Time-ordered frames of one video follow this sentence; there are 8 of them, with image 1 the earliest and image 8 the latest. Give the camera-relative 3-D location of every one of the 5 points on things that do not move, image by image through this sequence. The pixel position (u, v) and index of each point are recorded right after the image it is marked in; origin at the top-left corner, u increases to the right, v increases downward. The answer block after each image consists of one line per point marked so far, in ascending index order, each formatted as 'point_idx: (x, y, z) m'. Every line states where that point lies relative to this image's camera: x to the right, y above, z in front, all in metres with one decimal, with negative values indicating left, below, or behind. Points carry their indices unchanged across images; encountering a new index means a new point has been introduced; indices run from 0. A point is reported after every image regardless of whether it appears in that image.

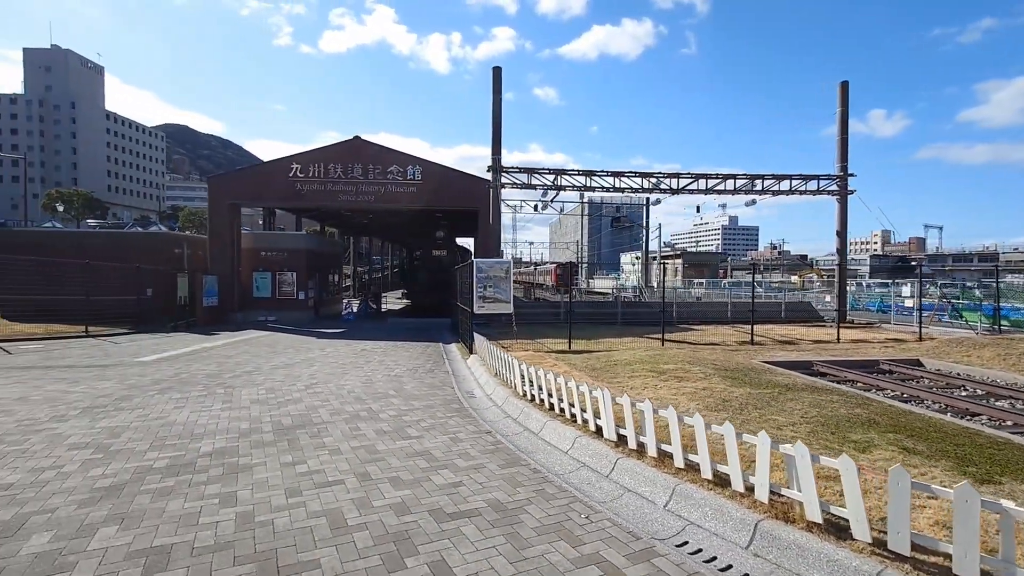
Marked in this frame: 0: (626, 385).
0: (+1.9, -1.6, +7.8) m
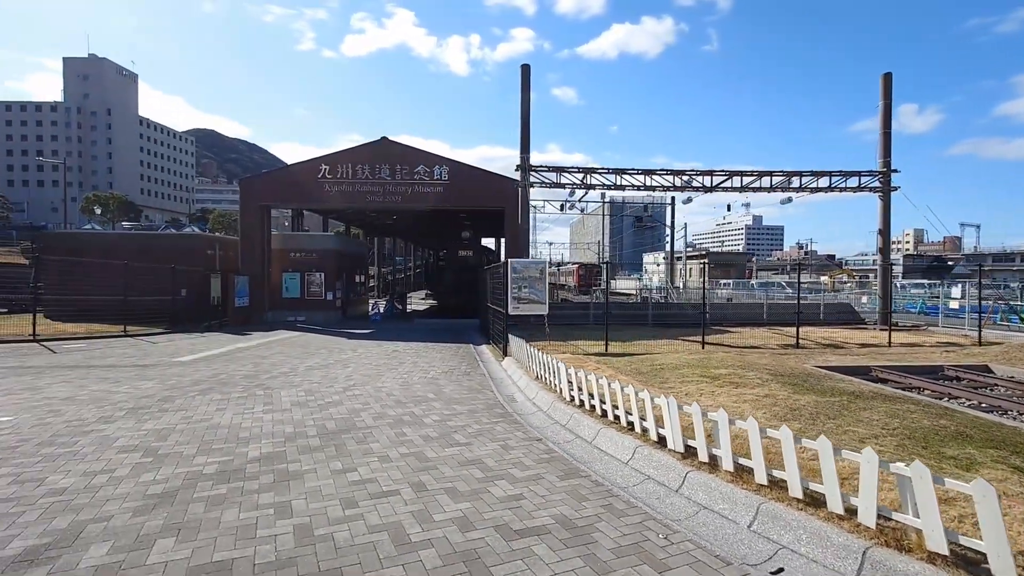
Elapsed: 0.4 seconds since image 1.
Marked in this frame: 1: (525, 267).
0: (+2.6, -1.6, +7.4) m
1: (+0.3, +0.6, +13.2) m
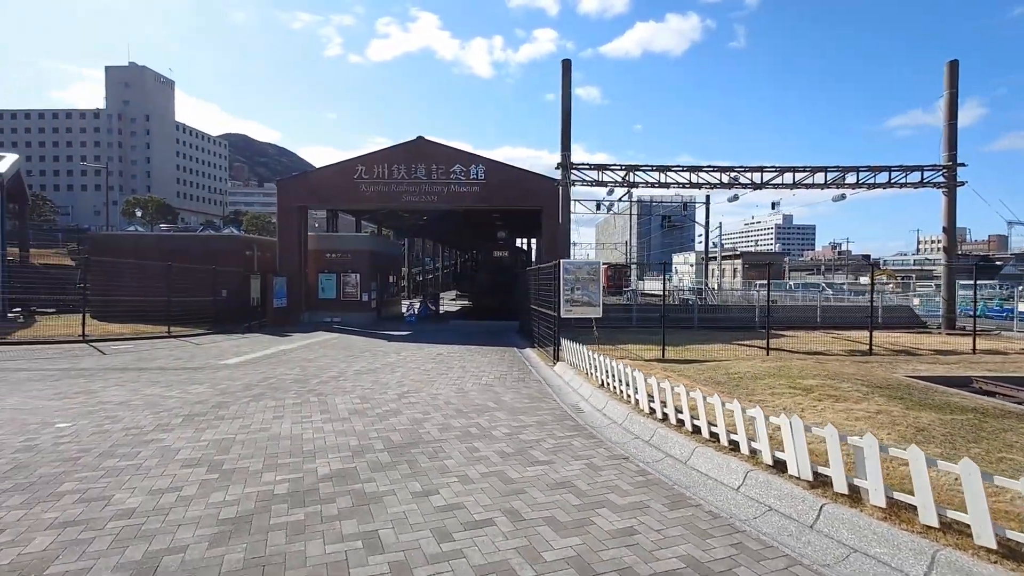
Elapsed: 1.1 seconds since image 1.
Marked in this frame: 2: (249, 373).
0: (+3.7, -1.6, +6.8) m
1: (+1.7, +0.5, +12.6) m
2: (-6.1, -2.0, +11.4) m
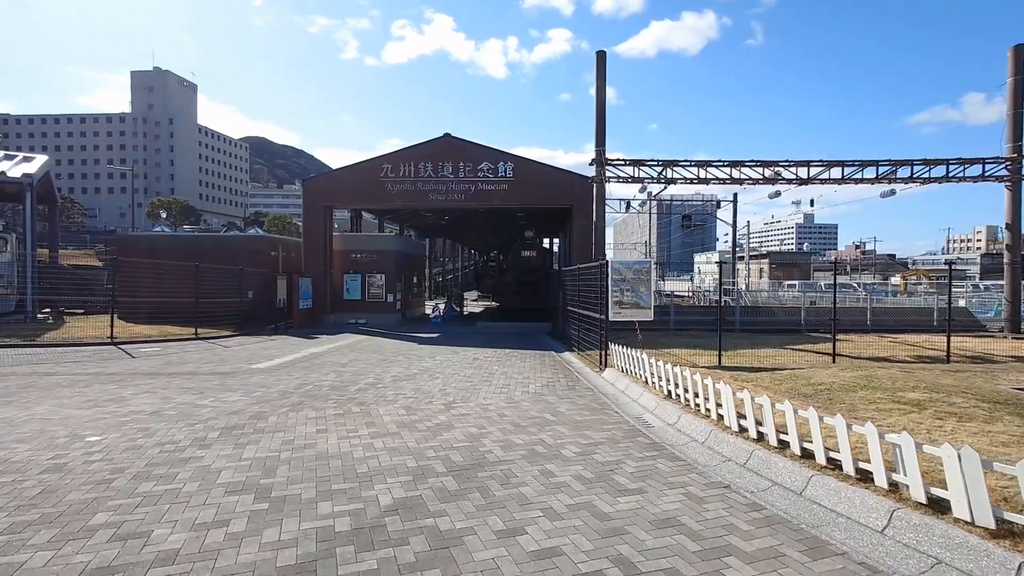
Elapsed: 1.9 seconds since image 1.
0: (+4.6, -1.6, +5.9) m
1: (+2.8, +0.5, +11.8) m
2: (-5.1, -2.0, +10.8) m
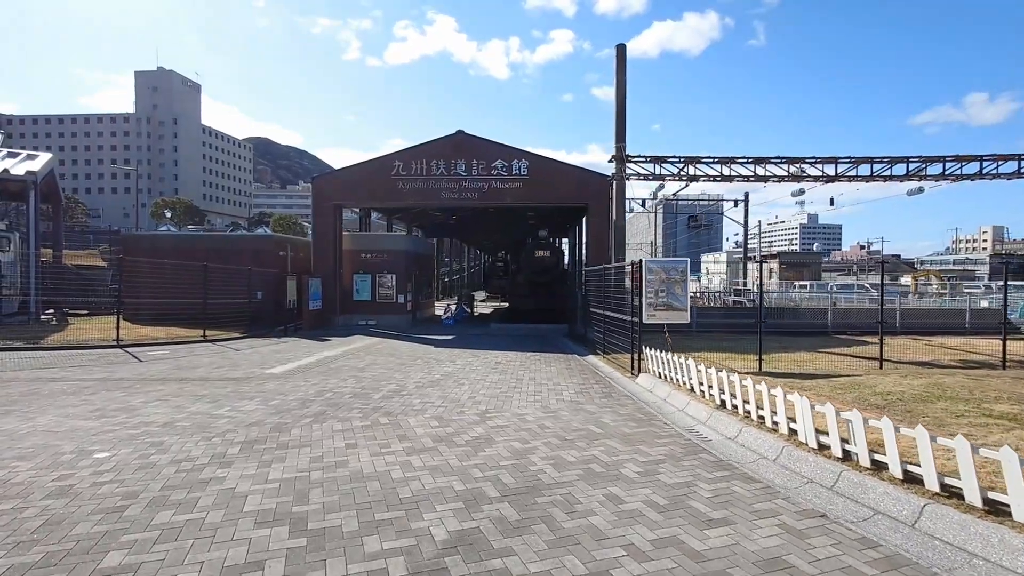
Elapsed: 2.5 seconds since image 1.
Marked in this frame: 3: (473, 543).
0: (+5.2, -1.7, +5.2) m
1: (+3.4, +0.5, +11.2) m
2: (-4.4, -2.0, +10.2) m
3: (-0.3, -2.1, +3.9) m
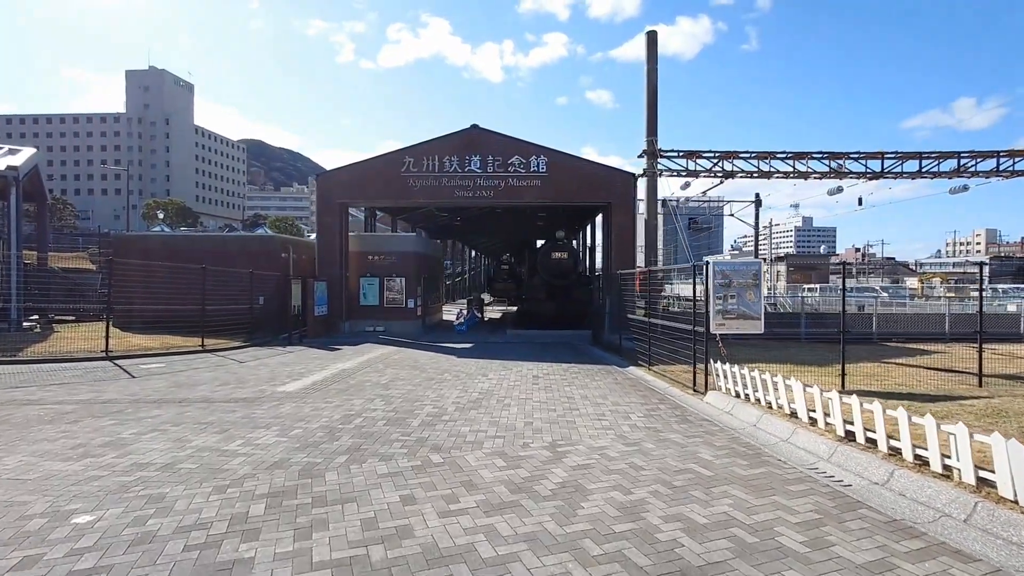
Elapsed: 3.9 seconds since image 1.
0: (+6.3, -1.7, +3.9) m
1: (+4.4, +0.3, +9.8) m
2: (-3.4, -2.1, +8.7) m
3: (+0.7, -2.1, +2.6) m
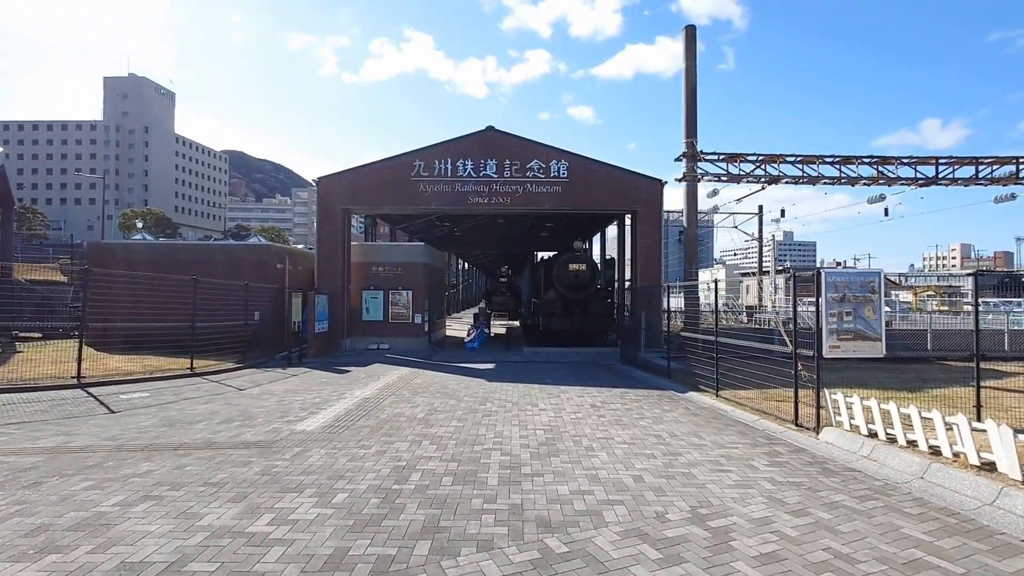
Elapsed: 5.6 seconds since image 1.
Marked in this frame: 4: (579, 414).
0: (+7.7, -1.8, +2.4) m
1: (+5.6, +0.1, +8.3) m
2: (-2.1, -2.4, +6.9) m
3: (+2.2, -2.2, +0.8) m
4: (+1.3, -2.4, +9.6) m
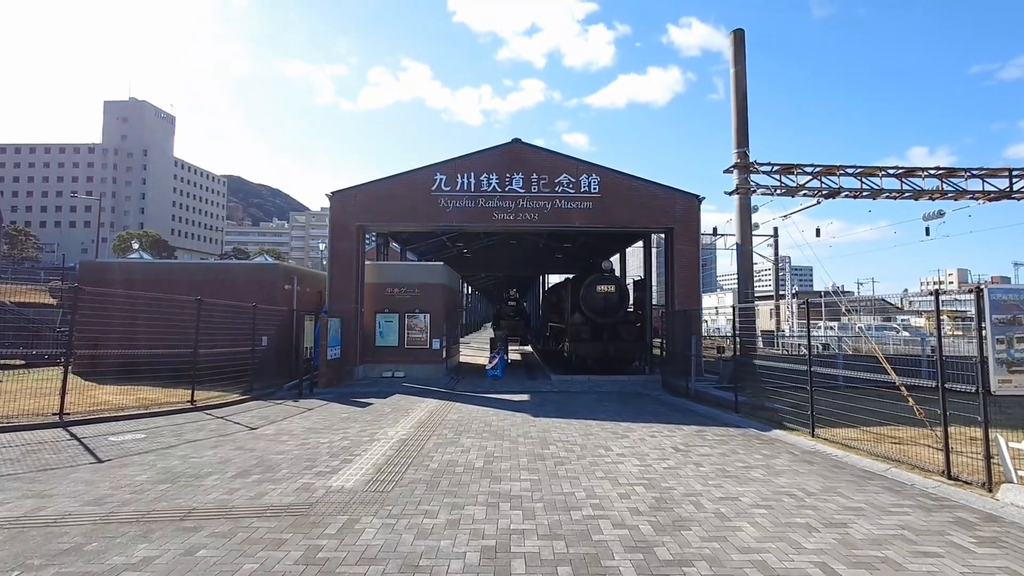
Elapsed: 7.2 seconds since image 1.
0: (+9.0, -1.8, +0.8) m
1: (+6.9, -0.2, +6.7) m
2: (-0.9, -2.6, +5.1) m
3: (+3.6, -2.1, -0.8) m
4: (+2.5, -2.8, +7.9) m
